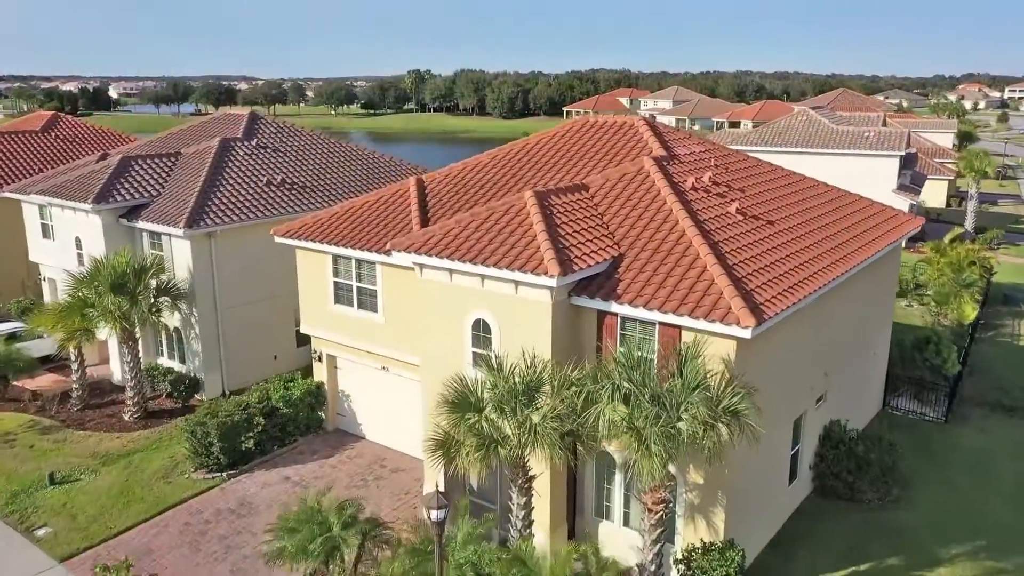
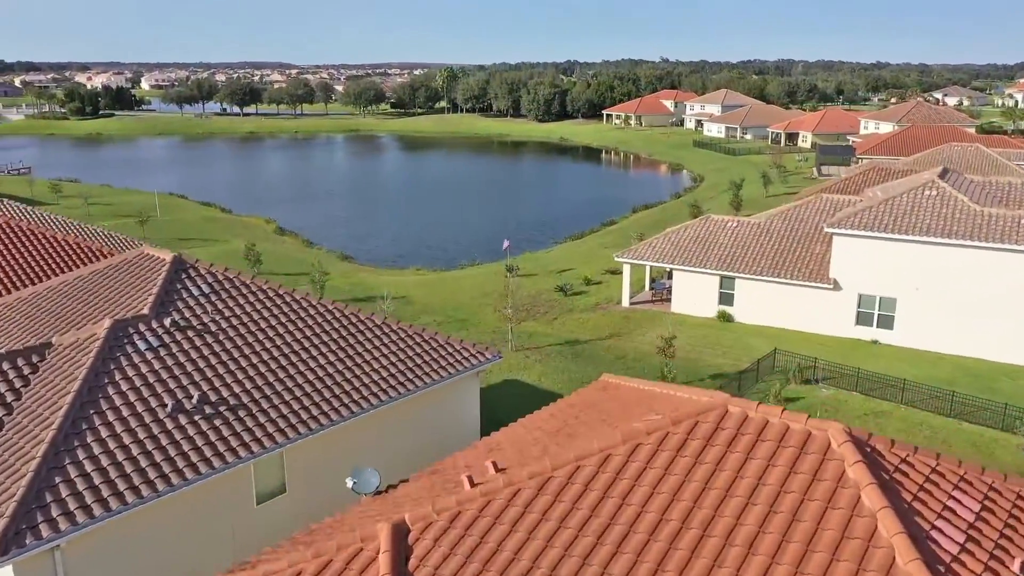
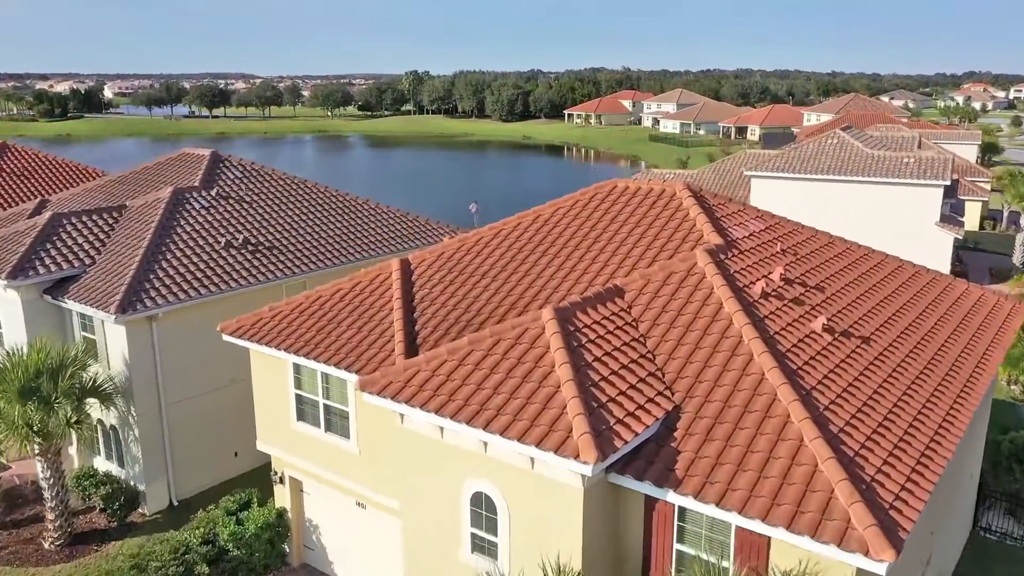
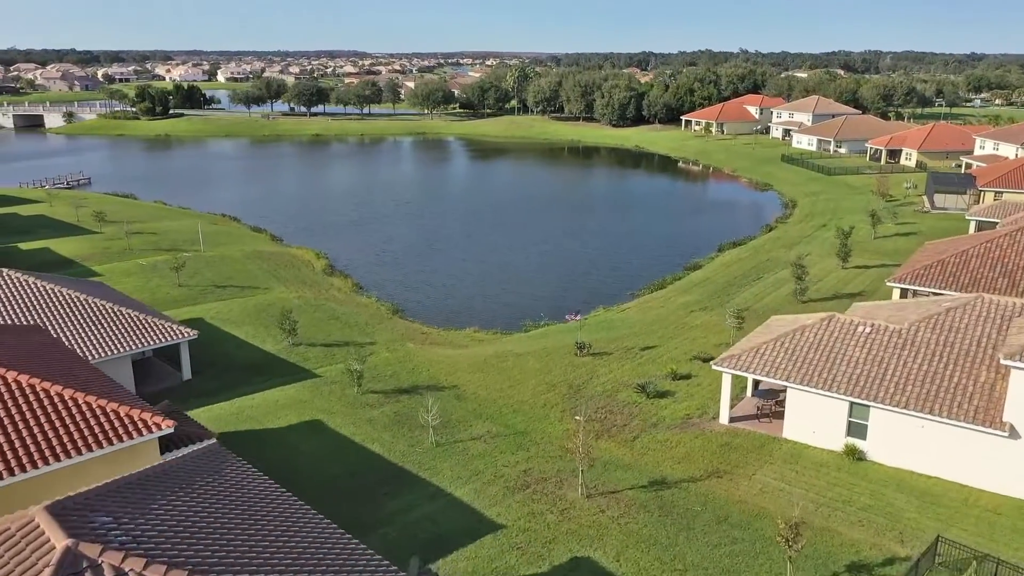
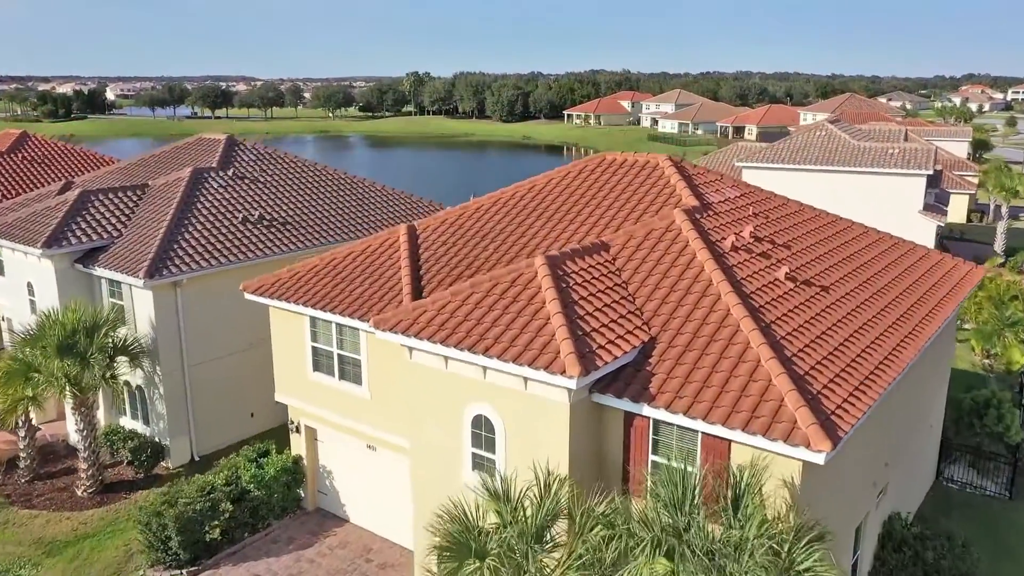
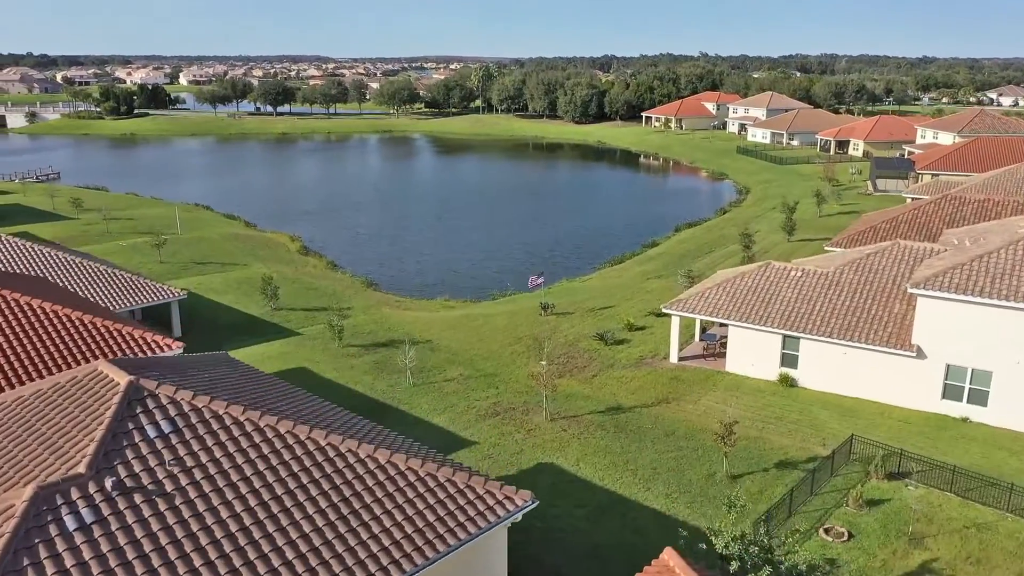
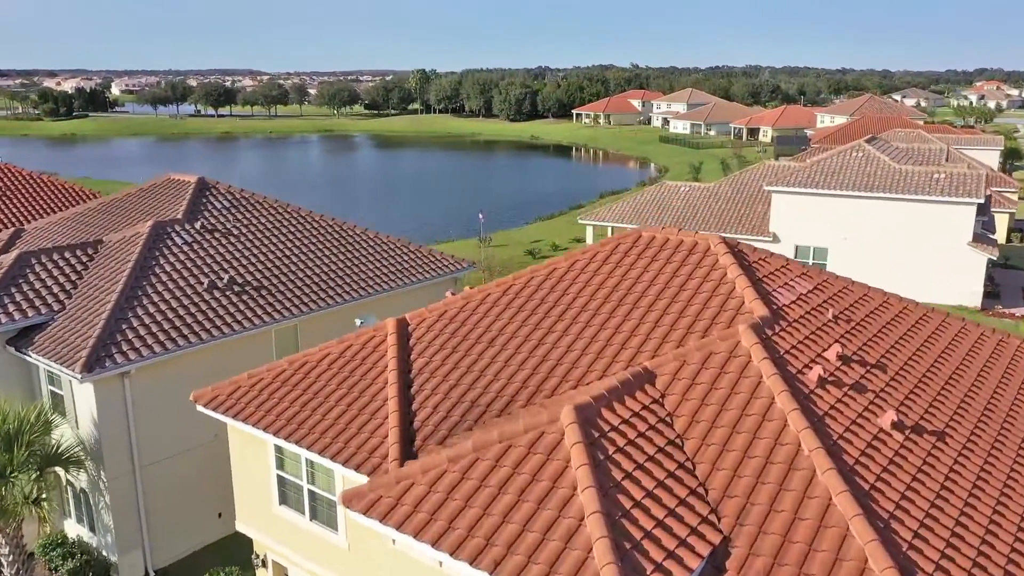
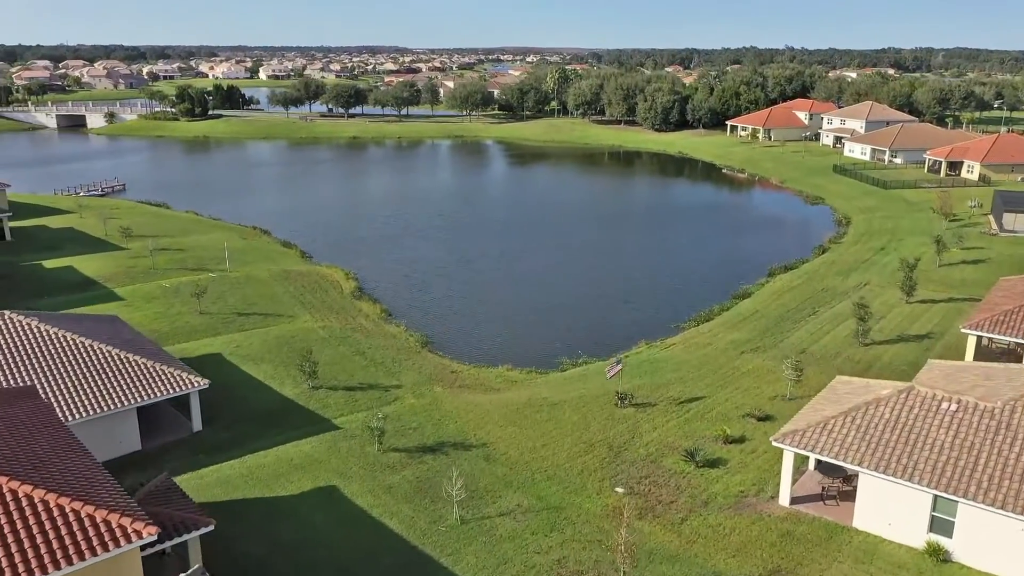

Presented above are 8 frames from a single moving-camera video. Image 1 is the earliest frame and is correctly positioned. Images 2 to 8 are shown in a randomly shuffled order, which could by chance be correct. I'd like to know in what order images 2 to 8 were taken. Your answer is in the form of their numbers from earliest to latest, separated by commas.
5, 3, 7, 2, 6, 4, 8
